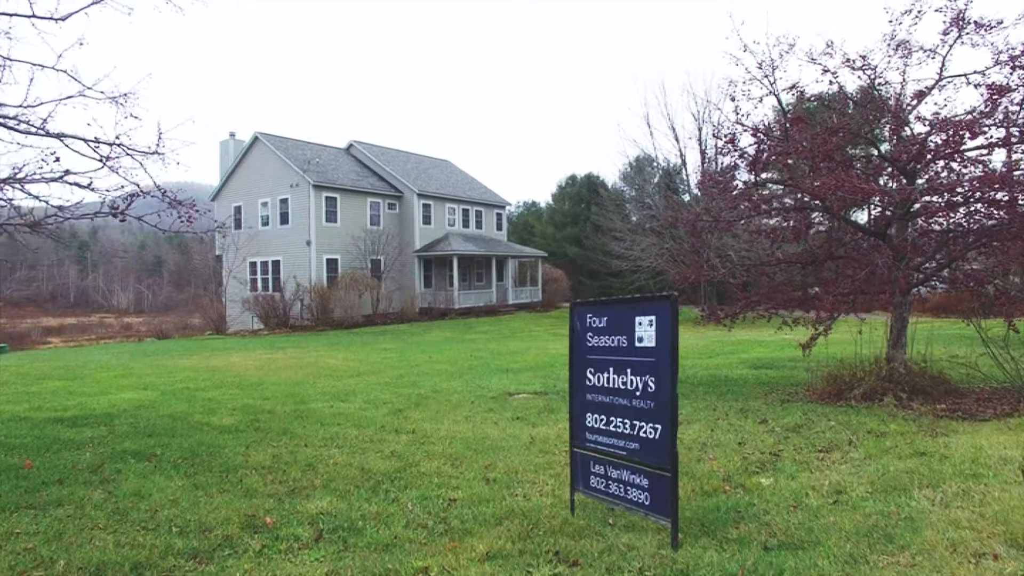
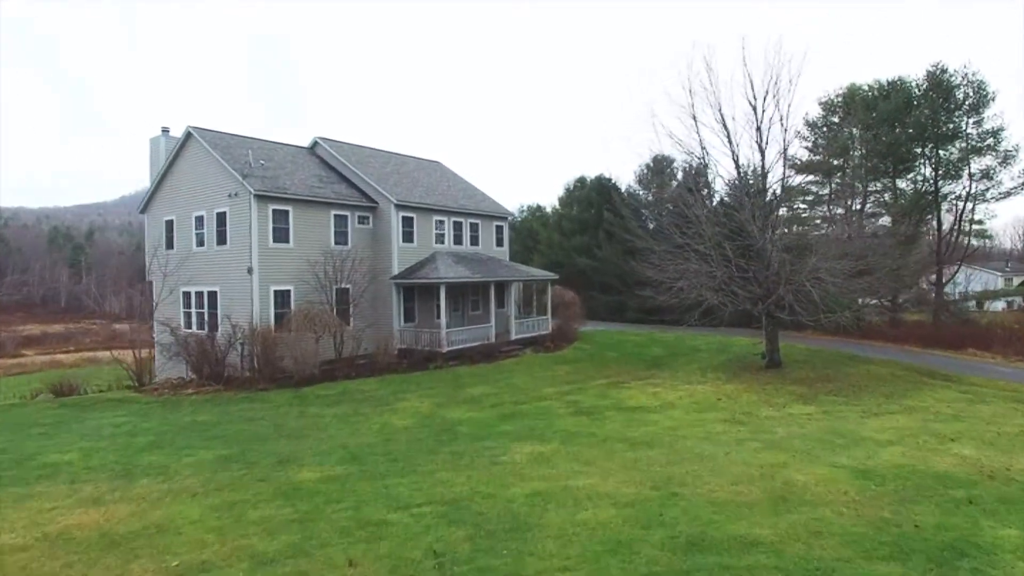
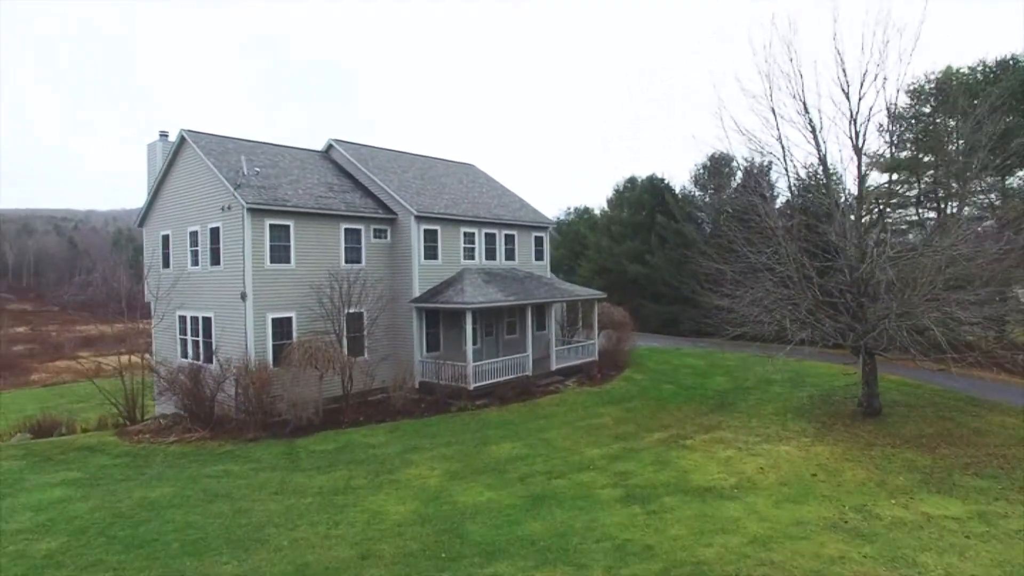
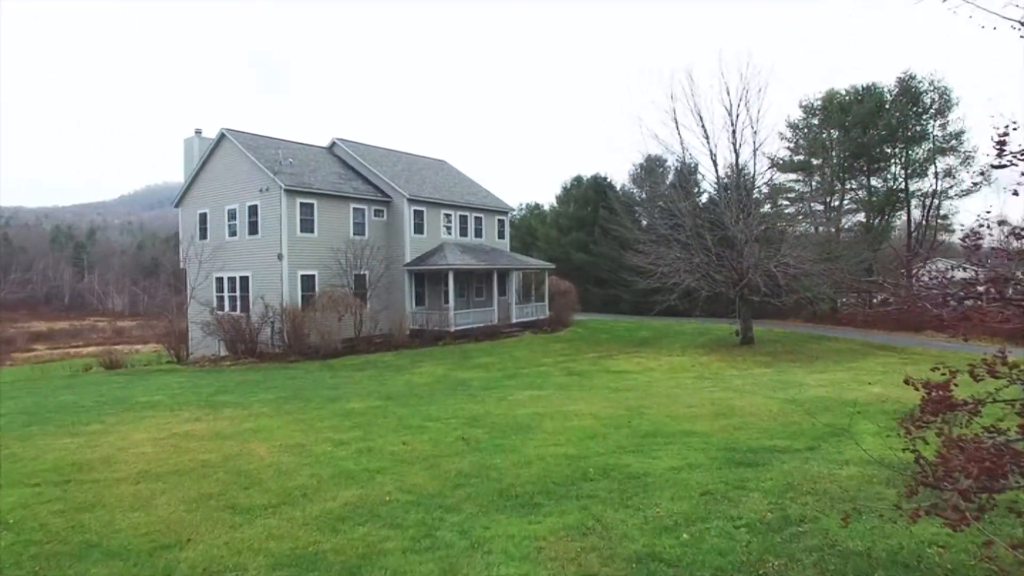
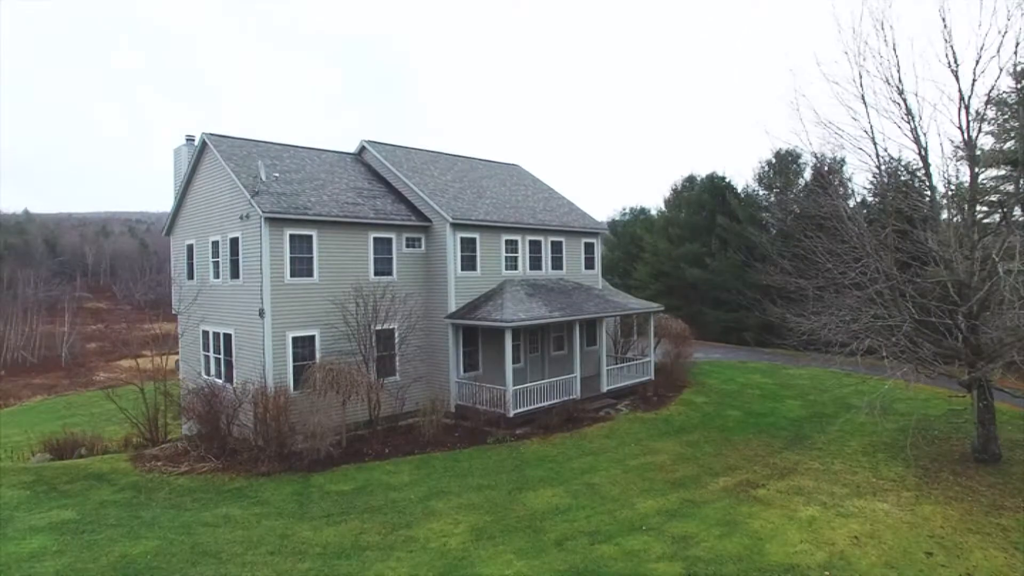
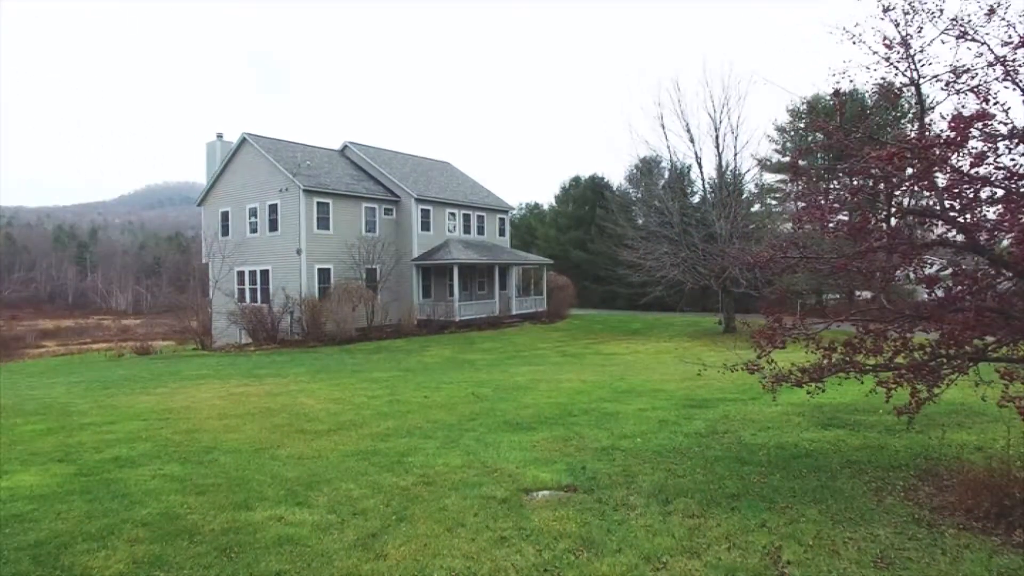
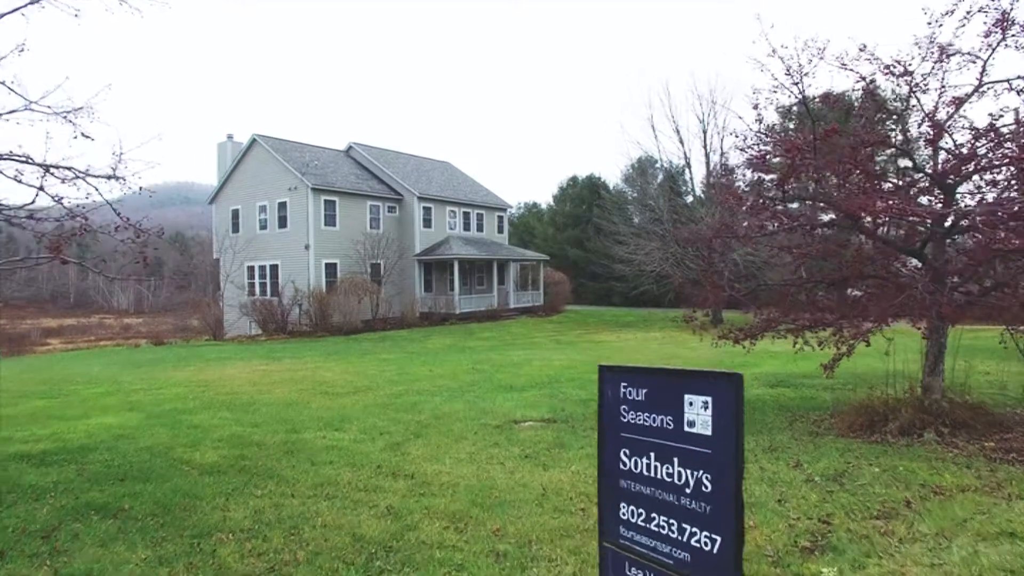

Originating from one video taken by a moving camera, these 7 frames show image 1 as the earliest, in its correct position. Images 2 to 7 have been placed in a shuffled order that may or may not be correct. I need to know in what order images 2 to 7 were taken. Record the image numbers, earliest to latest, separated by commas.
7, 6, 4, 2, 3, 5
